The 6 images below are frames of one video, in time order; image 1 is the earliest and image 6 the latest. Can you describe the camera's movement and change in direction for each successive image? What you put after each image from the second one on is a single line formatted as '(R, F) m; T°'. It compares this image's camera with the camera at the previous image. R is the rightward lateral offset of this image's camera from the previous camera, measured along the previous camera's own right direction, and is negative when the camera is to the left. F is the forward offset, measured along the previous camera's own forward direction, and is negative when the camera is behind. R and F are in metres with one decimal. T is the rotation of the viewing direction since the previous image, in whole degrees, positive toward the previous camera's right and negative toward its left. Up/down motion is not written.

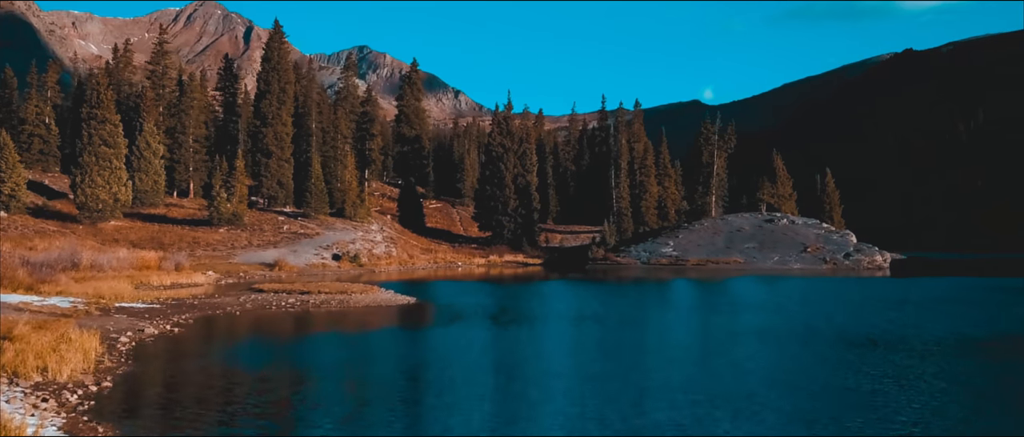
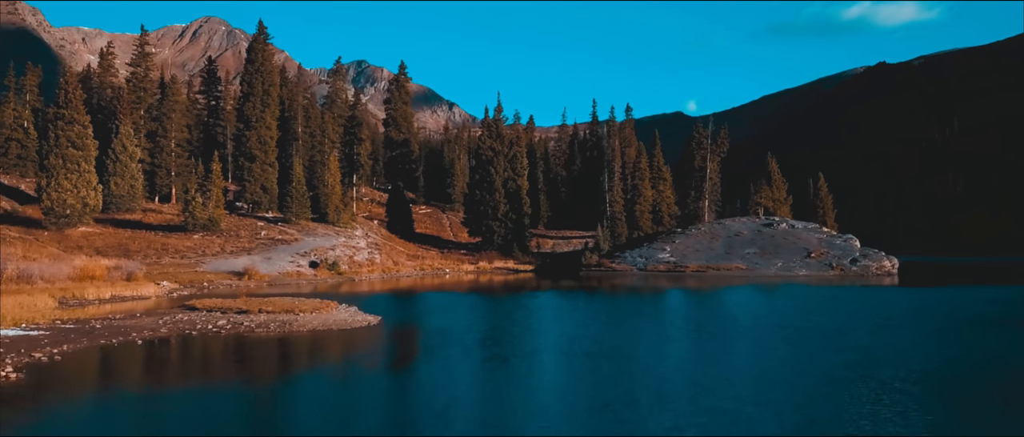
(+0.2, +3.2) m; +1°
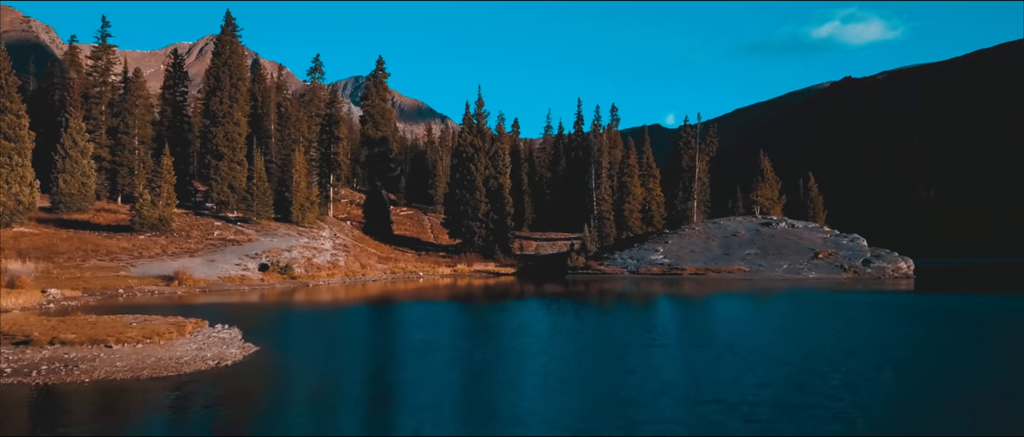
(+0.6, +5.8) m; +1°
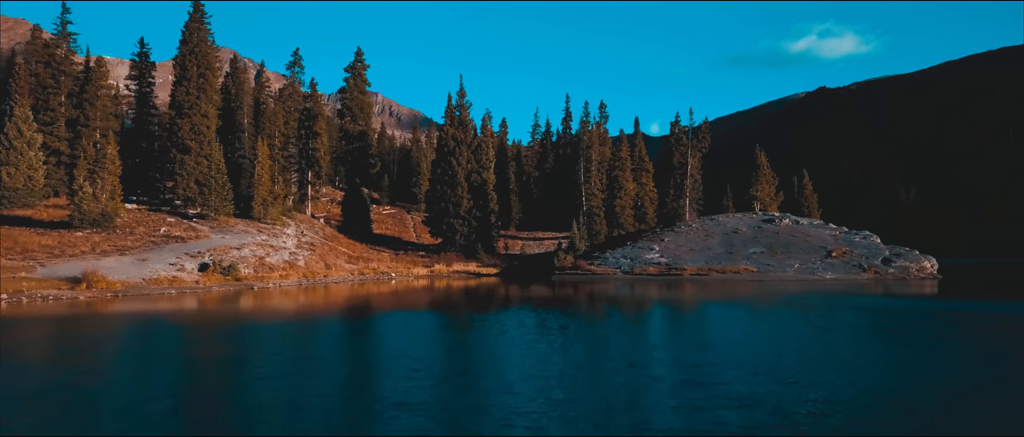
(+0.5, +5.8) m; +1°
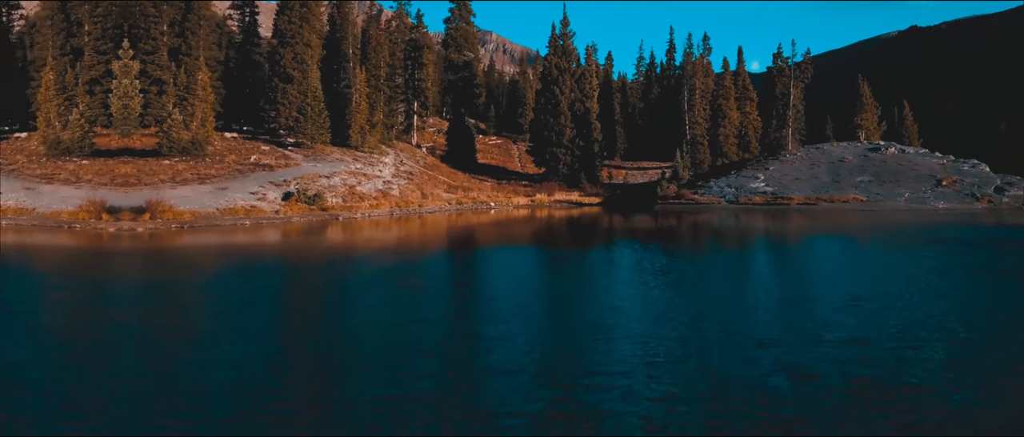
(-1.8, -4.8) m; -8°
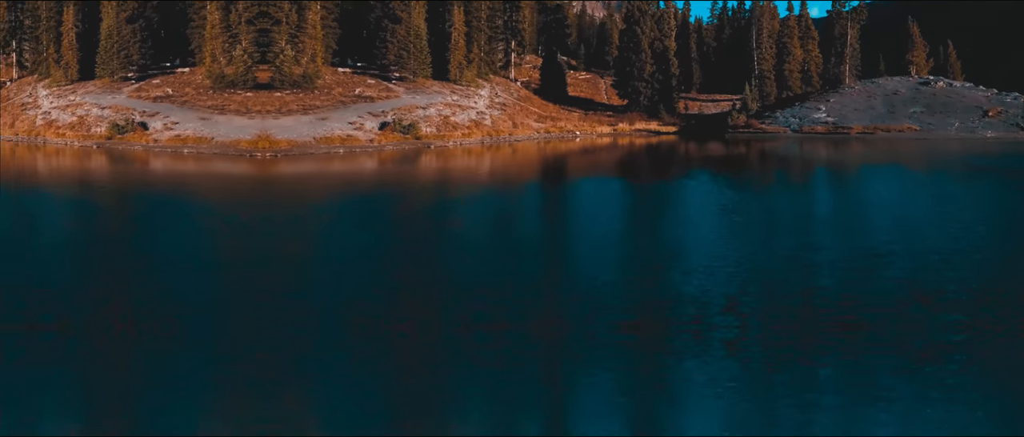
(-3.5, -12.3) m; -5°
